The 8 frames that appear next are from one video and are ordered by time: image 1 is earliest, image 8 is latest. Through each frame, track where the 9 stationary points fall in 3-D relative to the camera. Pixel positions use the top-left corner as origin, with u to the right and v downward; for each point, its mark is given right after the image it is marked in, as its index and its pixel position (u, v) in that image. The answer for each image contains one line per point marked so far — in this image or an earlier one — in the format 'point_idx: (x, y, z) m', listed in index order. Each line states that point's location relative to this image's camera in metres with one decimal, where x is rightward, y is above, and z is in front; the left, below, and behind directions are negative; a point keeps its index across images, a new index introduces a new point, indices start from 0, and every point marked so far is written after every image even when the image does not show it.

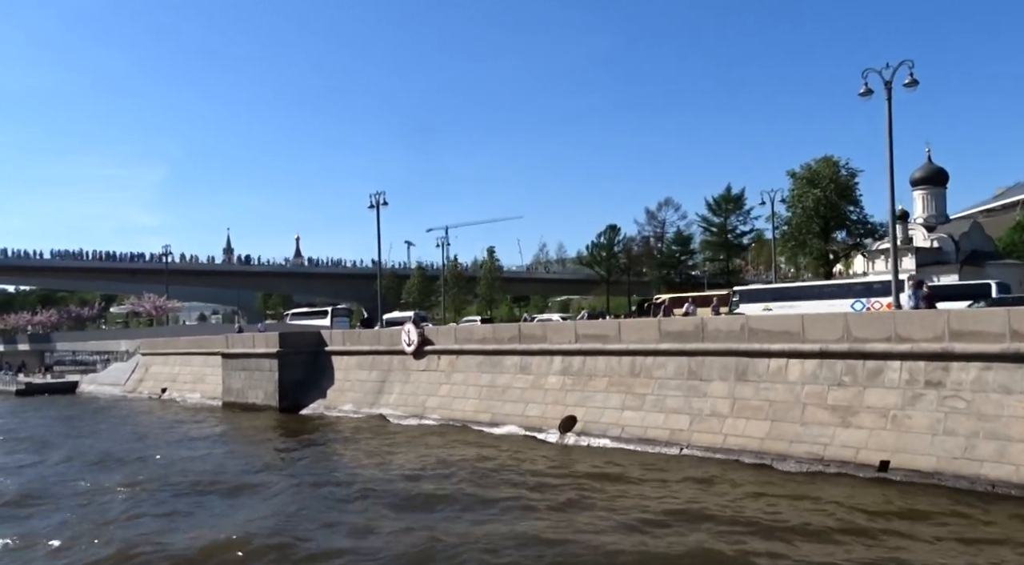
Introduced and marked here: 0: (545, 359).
0: (+0.6, -1.5, +16.8) m
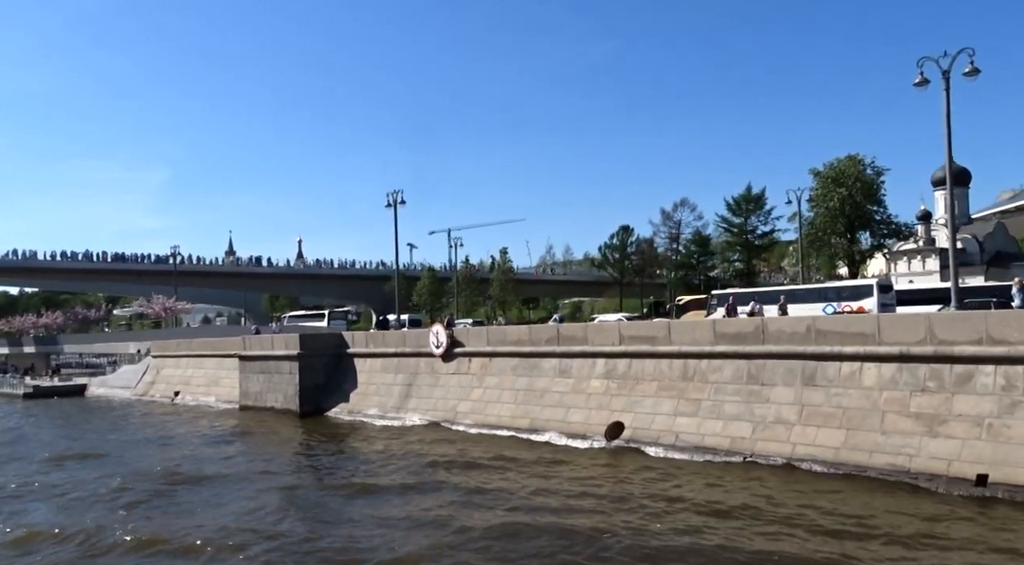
0: (+1.3, -1.4, +16.0) m
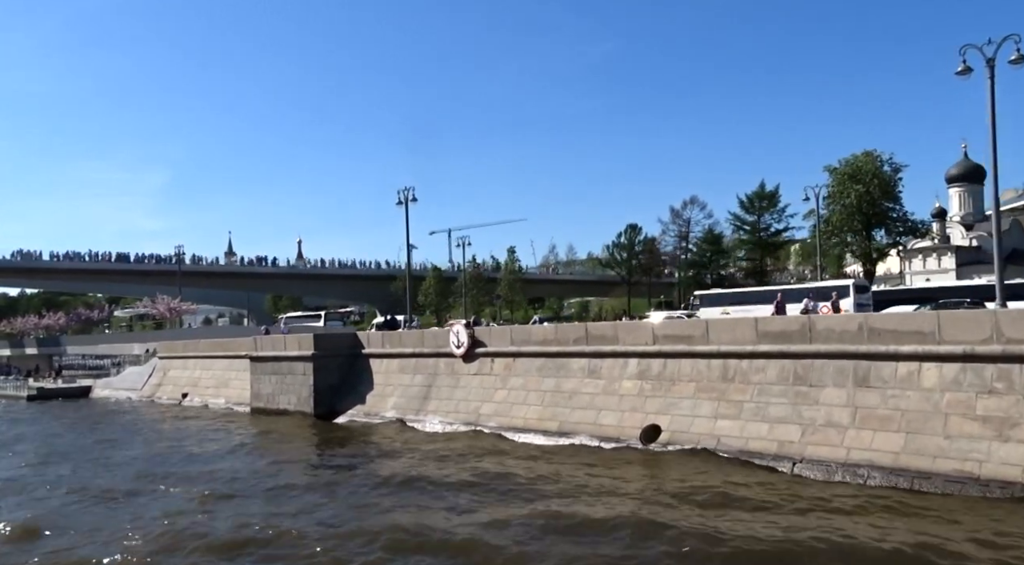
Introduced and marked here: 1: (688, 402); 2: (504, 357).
0: (+1.8, -1.4, +15.4) m
1: (+2.7, -1.9, +13.7) m
2: (-0.2, -1.5, +17.9) m
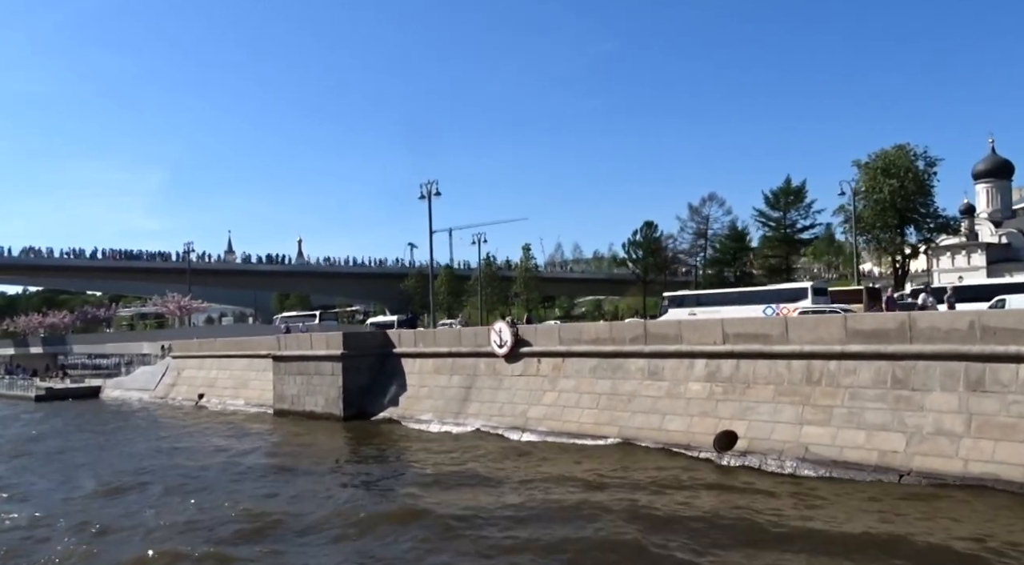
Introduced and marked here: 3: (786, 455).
0: (+2.7, -1.3, +14.3) m
1: (+3.6, -1.8, +12.6) m
2: (+0.8, -1.4, +16.8) m
3: (+3.7, -2.3, +11.9) m
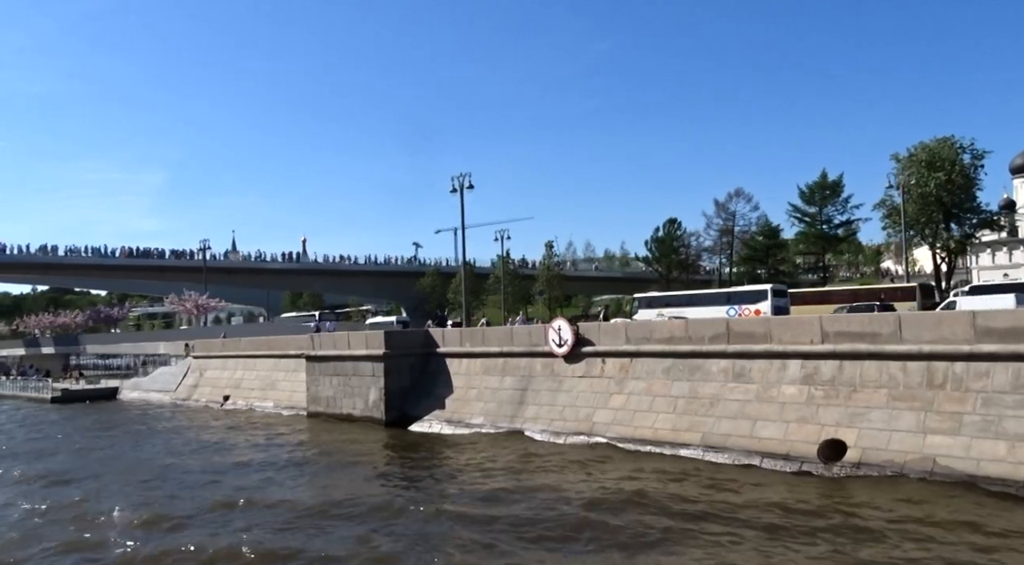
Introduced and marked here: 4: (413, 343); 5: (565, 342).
0: (+3.8, -1.2, +13.0) m
1: (+4.7, -1.7, +11.3) m
2: (+1.9, -1.3, +15.6) m
3: (+4.8, -2.2, +10.6) m
4: (-2.2, -1.4, +19.8) m
5: (+1.0, -1.1, +16.4) m
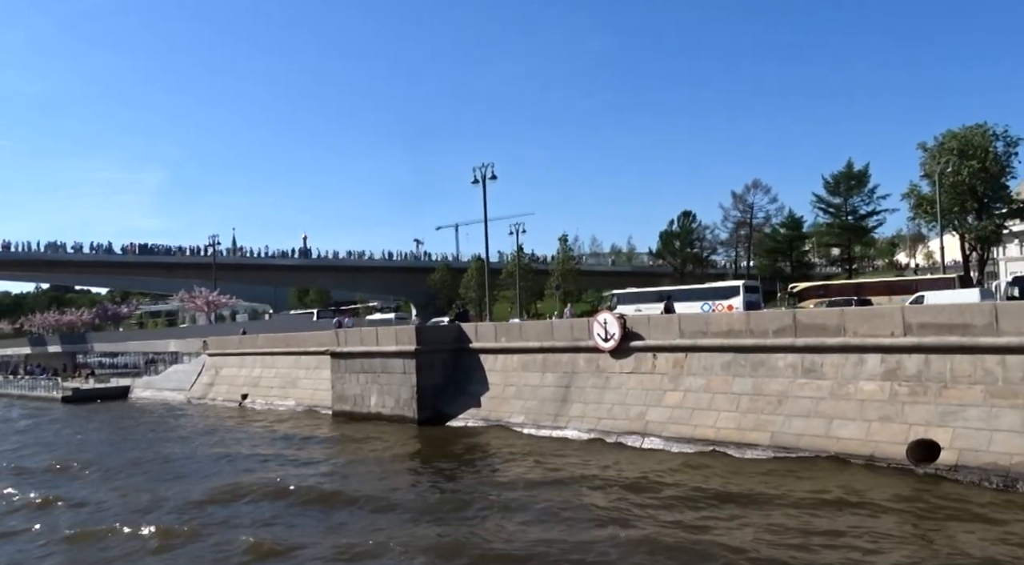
0: (+4.6, -1.0, +12.2) m
1: (+5.5, -1.5, +10.4) m
2: (+2.7, -1.2, +14.7) m
3: (+5.5, -2.1, +9.7) m
4: (-1.4, -1.2, +19.0) m
5: (+1.7, -0.9, +15.5) m
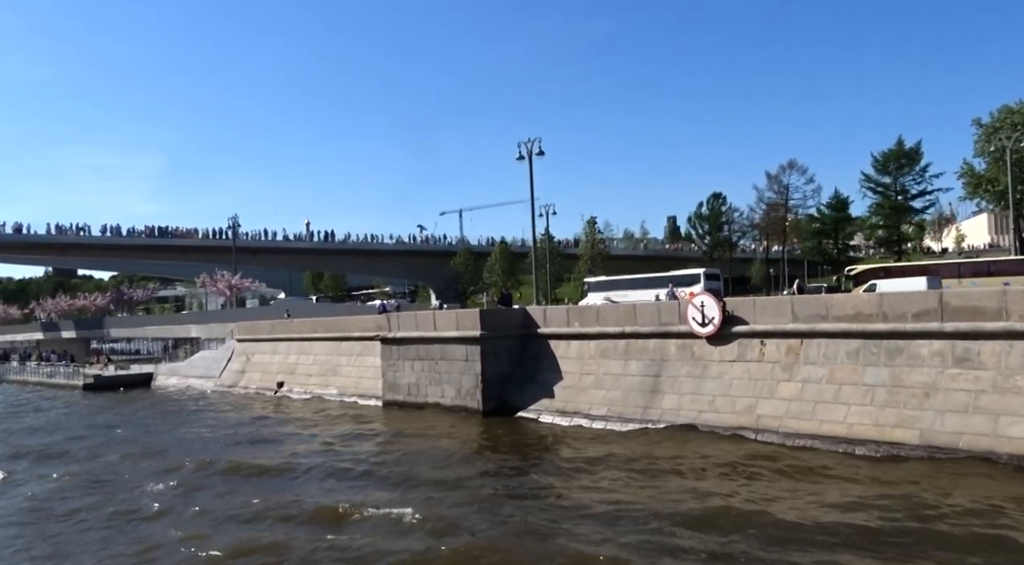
0: (+6.0, -0.8, +10.6) m
1: (+6.9, -1.3, +8.9) m
2: (+4.0, -0.8, +13.1) m
3: (+6.9, -1.8, +8.2) m
4: (0.0, -0.8, +17.4) m
5: (+3.1, -0.6, +14.0) m
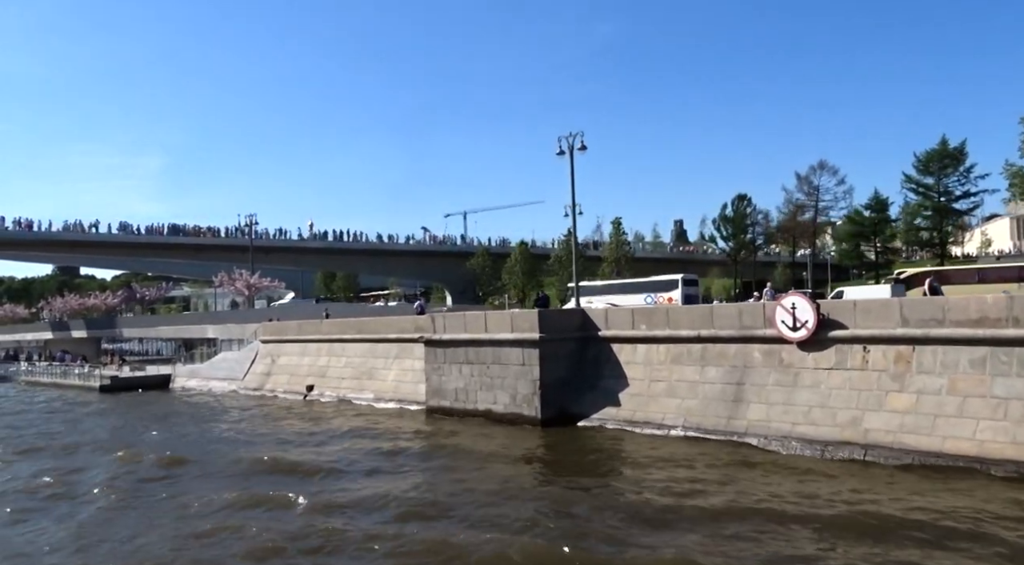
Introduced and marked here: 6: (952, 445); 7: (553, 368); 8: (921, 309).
0: (+7.1, -0.8, +9.3) m
1: (+7.9, -1.3, +7.6) m
2: (+5.1, -0.8, +11.9) m
3: (+7.9, -1.8, +6.9) m
4: (+1.1, -0.8, +16.2) m
5: (+4.2, -0.6, +12.7) m
6: (+5.3, -1.9, +10.6) m
7: (+0.7, -1.5, +16.0) m
8: (+5.4, -0.3, +11.6) m
